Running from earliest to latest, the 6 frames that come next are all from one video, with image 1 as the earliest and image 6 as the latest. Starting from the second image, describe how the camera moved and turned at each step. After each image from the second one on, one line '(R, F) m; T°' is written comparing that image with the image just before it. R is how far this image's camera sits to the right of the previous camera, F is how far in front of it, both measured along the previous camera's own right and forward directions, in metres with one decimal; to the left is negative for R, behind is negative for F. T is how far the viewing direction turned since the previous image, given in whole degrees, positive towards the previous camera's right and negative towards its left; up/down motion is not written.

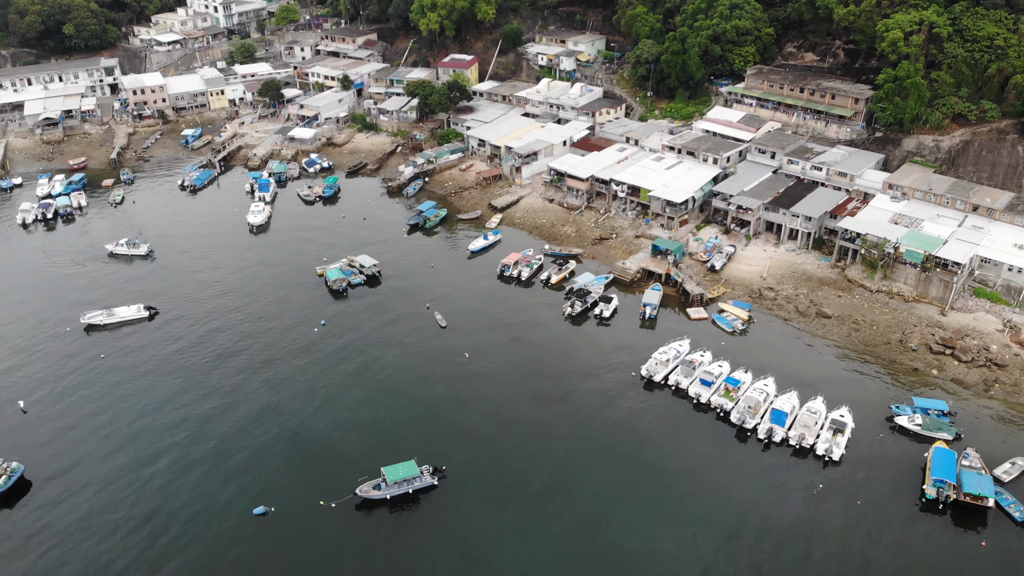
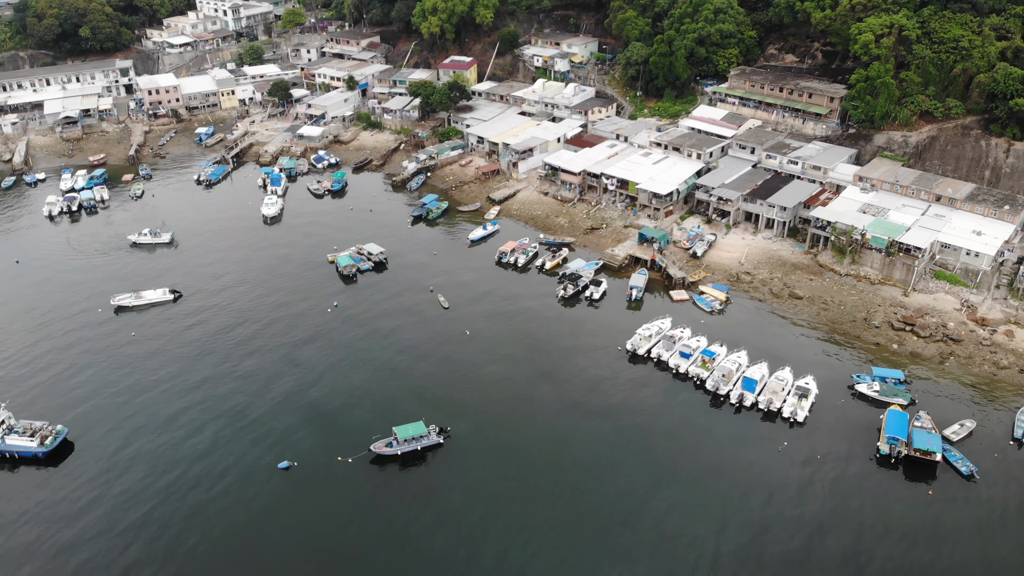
(+0.1, -3.2) m; 0°
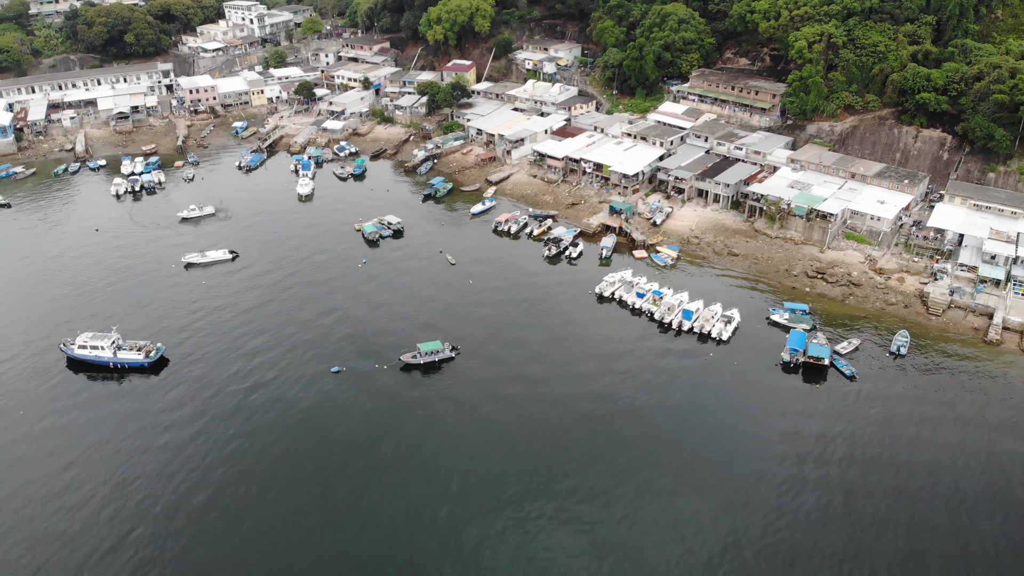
(+0.4, -9.9) m; 0°
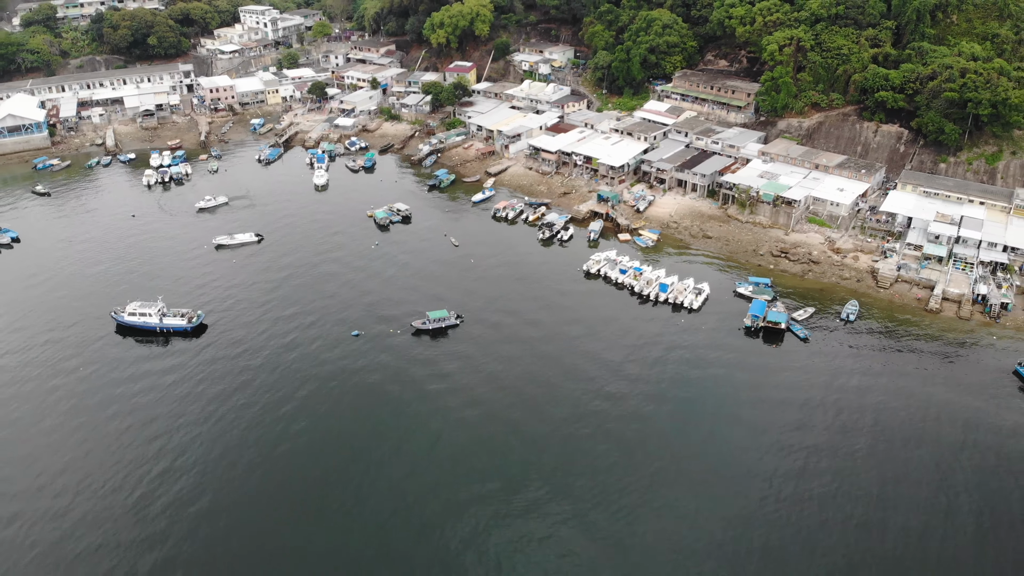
(+0.2, -5.8) m; 0°
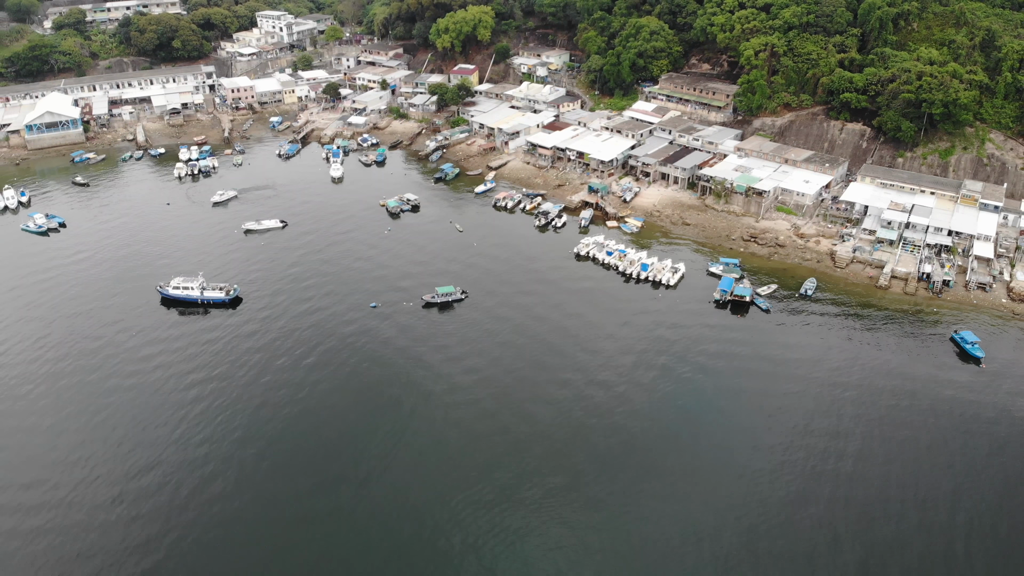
(+0.2, -6.4) m; 0°
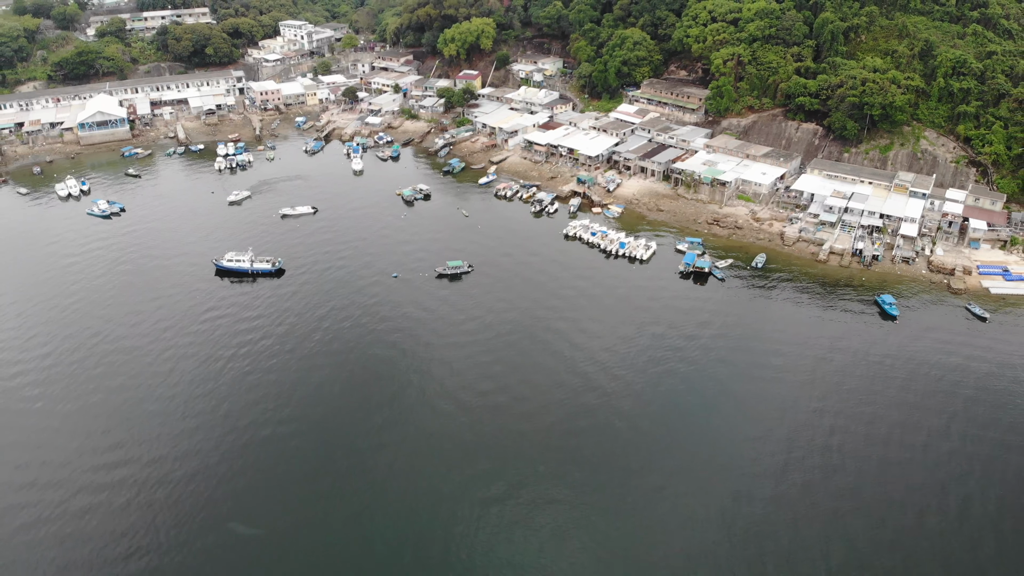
(+0.2, -10.5) m; 0°
